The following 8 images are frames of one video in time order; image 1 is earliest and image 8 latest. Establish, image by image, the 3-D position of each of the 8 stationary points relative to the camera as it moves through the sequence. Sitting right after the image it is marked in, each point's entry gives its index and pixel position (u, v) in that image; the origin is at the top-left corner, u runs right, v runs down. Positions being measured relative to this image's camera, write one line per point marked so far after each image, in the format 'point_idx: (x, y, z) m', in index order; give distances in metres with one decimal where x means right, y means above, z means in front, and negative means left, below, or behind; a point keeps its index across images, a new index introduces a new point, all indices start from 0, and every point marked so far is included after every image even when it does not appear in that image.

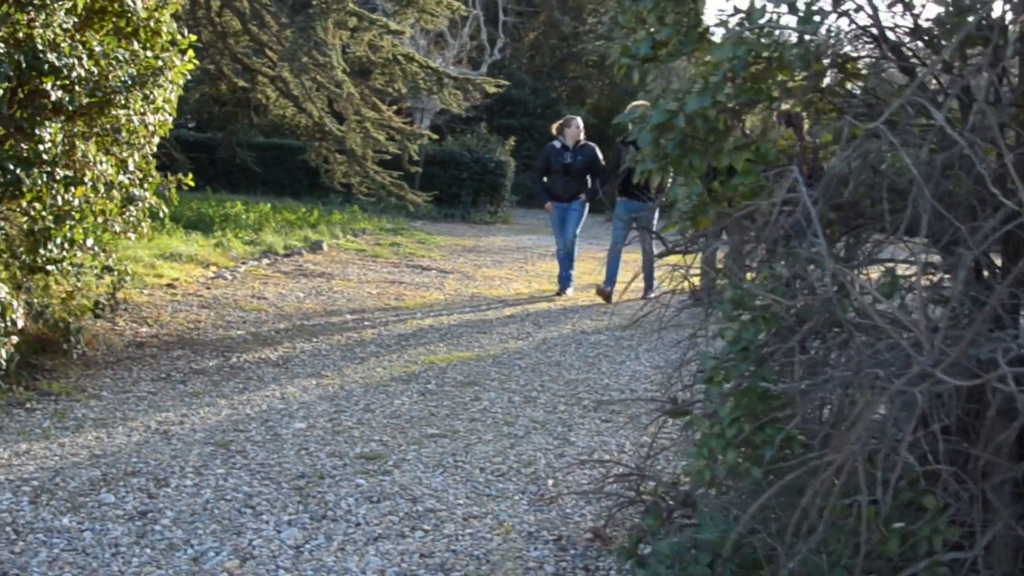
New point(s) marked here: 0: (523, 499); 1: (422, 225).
0: (+0.1, -0.9, +4.8) m
1: (-1.2, +0.8, +14.9) m
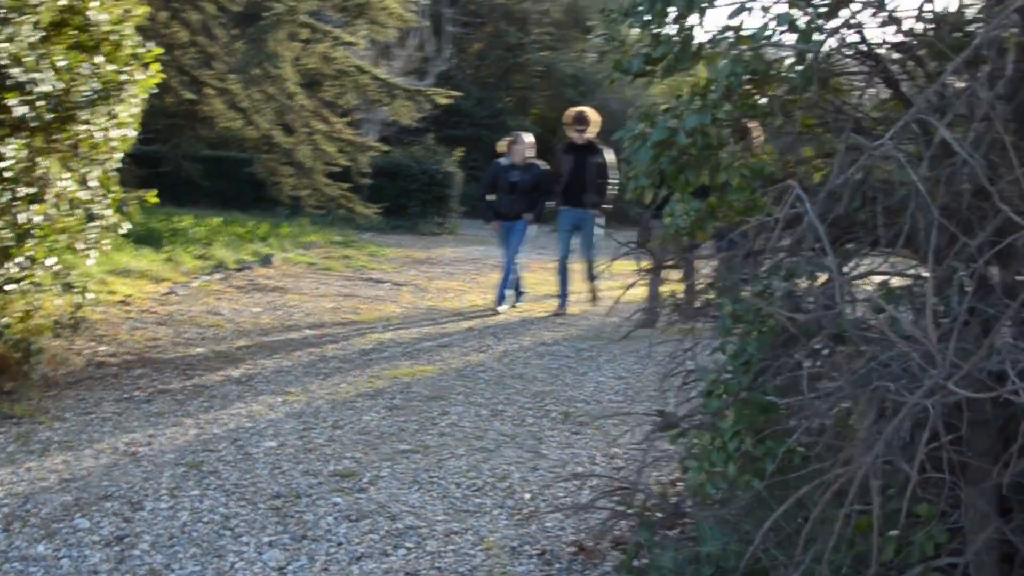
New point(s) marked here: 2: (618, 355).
0: (0.0, -1.0, +4.8) m
1: (-1.9, +0.7, +14.8) m
2: (+0.8, -0.5, +8.0) m
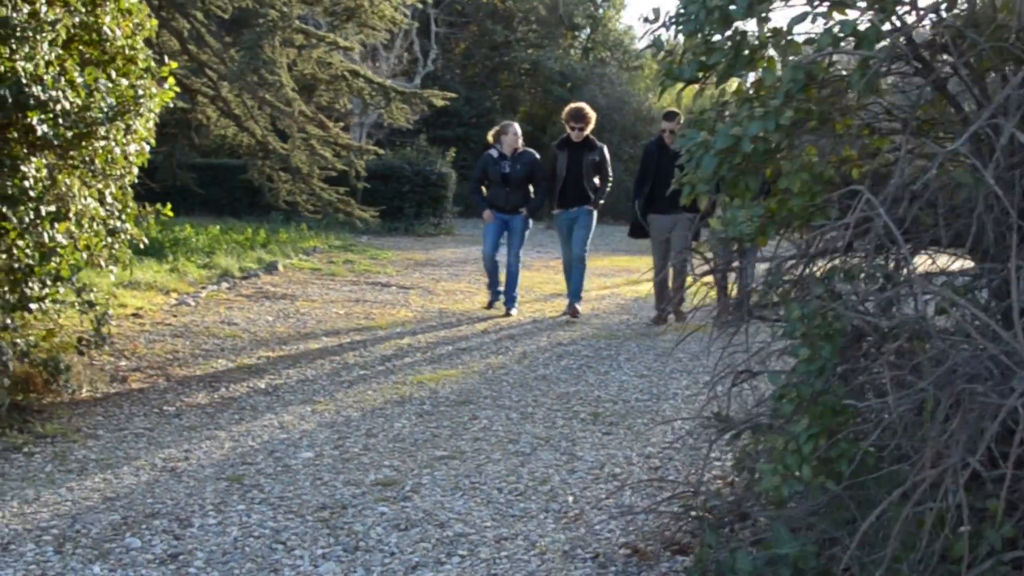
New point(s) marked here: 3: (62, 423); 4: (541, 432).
0: (+0.2, -1.0, +4.8) m
1: (-1.9, +0.6, +14.8) m
2: (+0.9, -0.5, +8.0) m
3: (-2.3, -0.7, +5.8) m
4: (+0.2, -0.8, +6.0) m
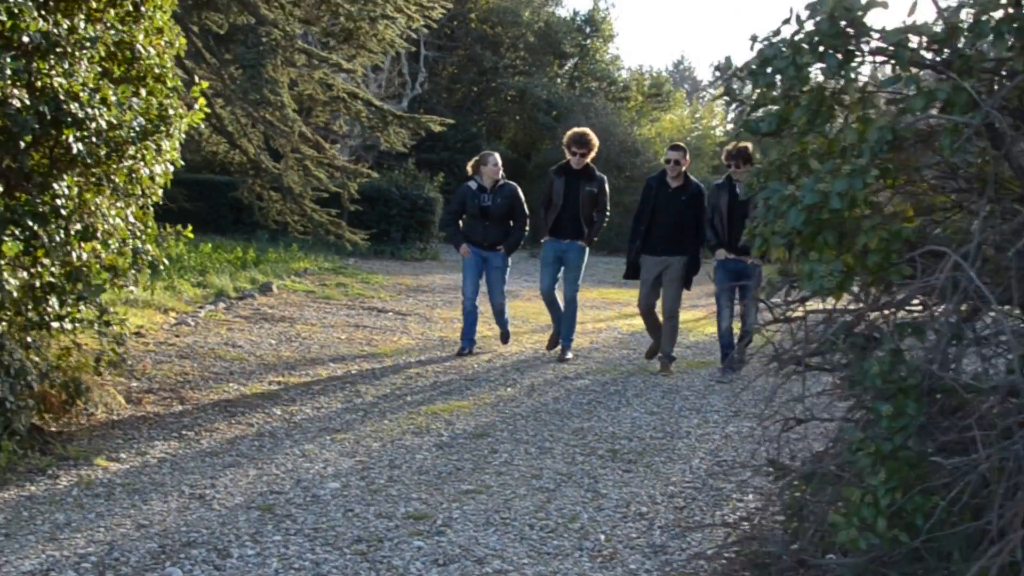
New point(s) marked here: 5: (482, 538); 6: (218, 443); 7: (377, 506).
0: (+0.3, -1.2, +4.8) m
1: (-2.1, +0.3, +14.8) m
2: (+0.9, -0.7, +8.0) m
3: (-2.2, -0.8, +5.7) m
4: (+0.3, -1.0, +6.1) m
5: (-0.1, -1.1, +5.0) m
6: (-1.6, -0.8, +6.0) m
7: (-0.6, -1.0, +5.2) m
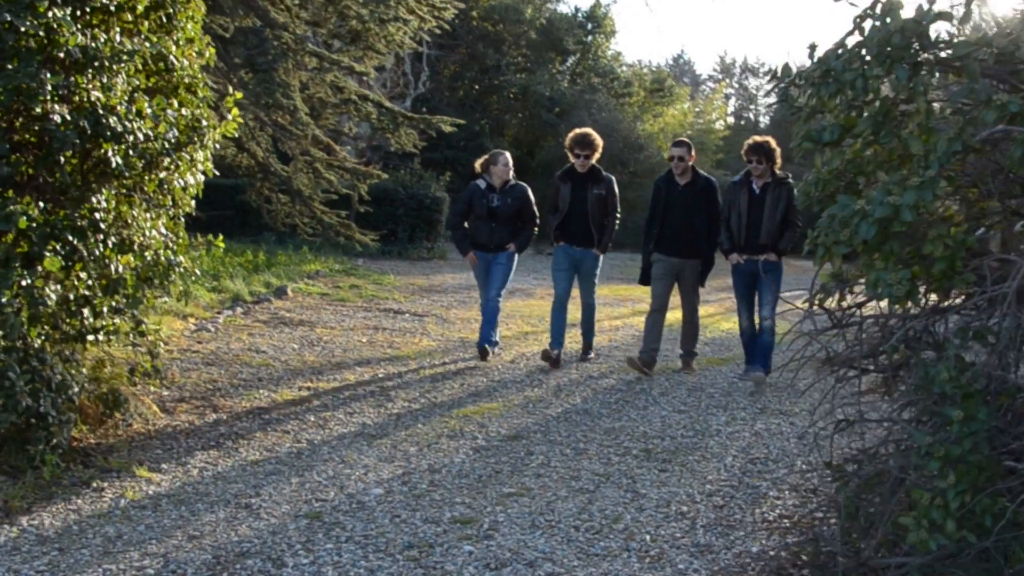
0: (+0.5, -1.2, +4.9) m
1: (-1.9, +0.3, +14.8) m
2: (+1.1, -0.7, +8.1) m
3: (-2.0, -0.9, +5.8) m
4: (+0.5, -1.0, +6.1) m
5: (+0.1, -1.1, +5.0) m
6: (-1.4, -0.9, +6.0) m
7: (-0.4, -1.1, +5.3) m
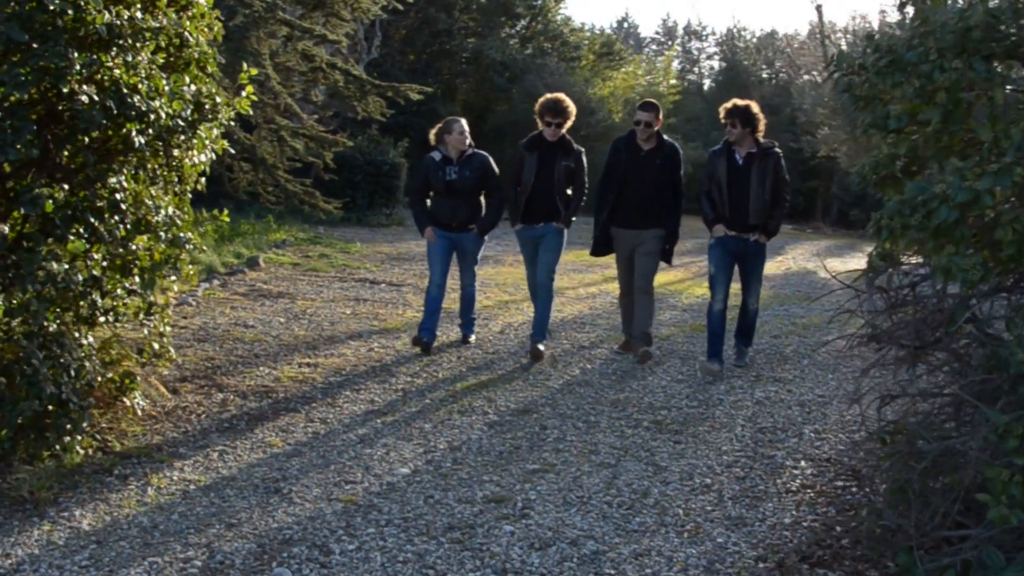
0: (+0.7, -1.1, +4.9) m
1: (-2.4, +0.7, +14.6) m
2: (+1.1, -0.5, +8.2) m
3: (-1.9, -0.8, +5.7) m
4: (+0.6, -0.8, +6.2) m
5: (+0.2, -1.0, +5.0) m
6: (-1.3, -0.8, +6.0) m
7: (-0.3, -1.0, +5.3) m
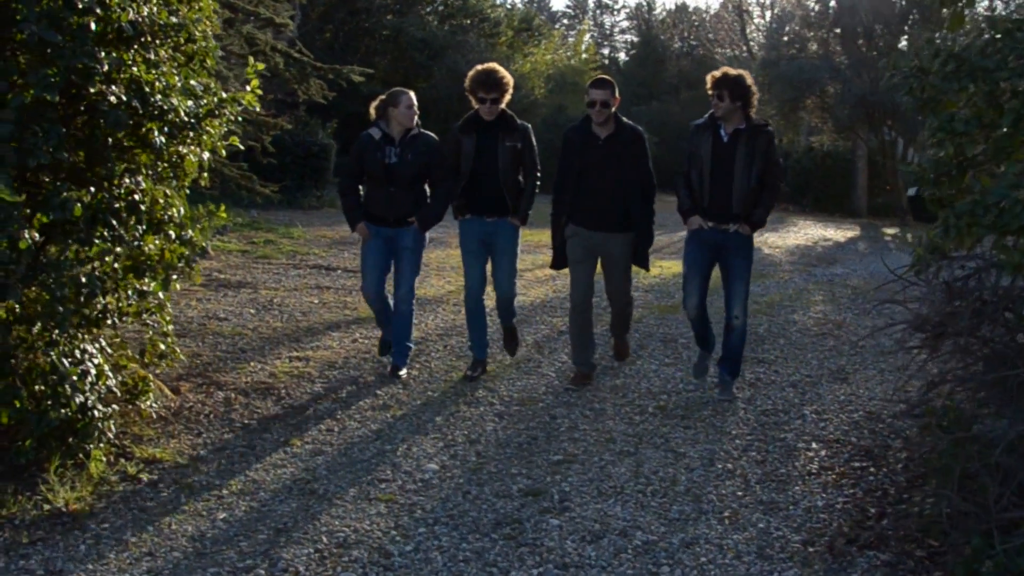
0: (+0.9, -1.0, +5.0) m
1: (-3.2, +0.9, +14.3) m
2: (+1.0, -0.4, +8.3) m
3: (-1.8, -0.8, +5.5) m
4: (+0.6, -0.8, +6.2) m
5: (+0.4, -1.0, +5.1) m
6: (-1.2, -0.7, +5.9) m
7: (-0.1, -0.9, +5.3) m
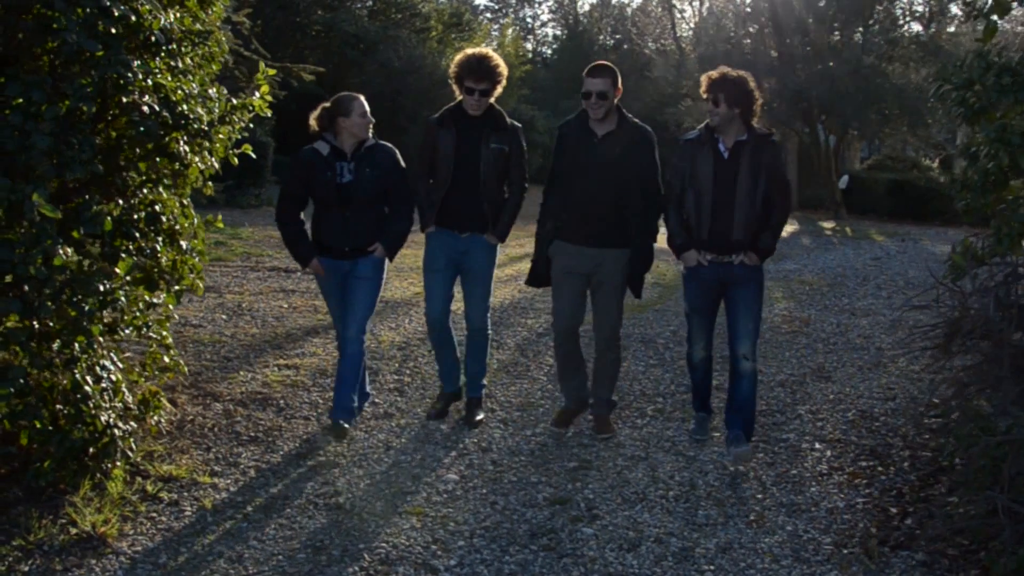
0: (+1.0, -1.1, +5.1) m
1: (-3.8, +0.9, +14.0) m
2: (+0.8, -0.4, +8.3) m
3: (-1.6, -0.8, +5.3) m
4: (+0.7, -0.8, +6.3) m
5: (+0.6, -1.0, +5.1) m
6: (-1.1, -0.8, +5.8) m
7: (0.0, -1.0, +5.2) m
